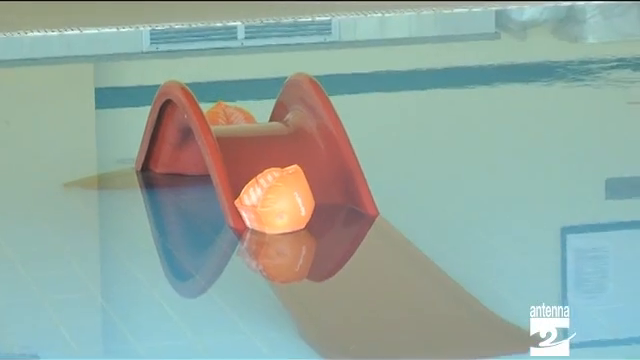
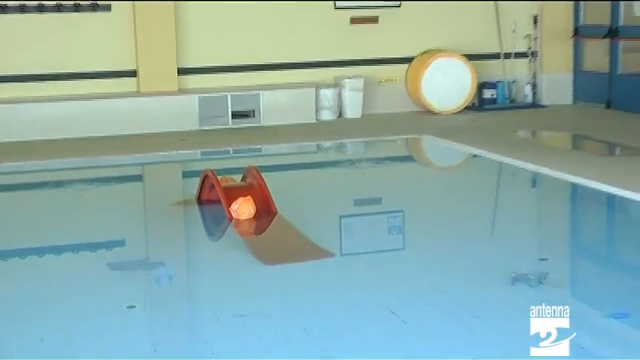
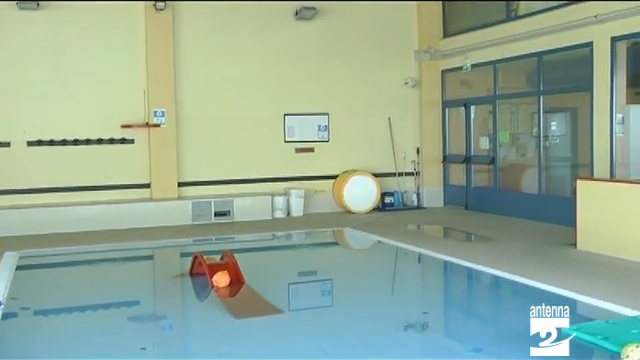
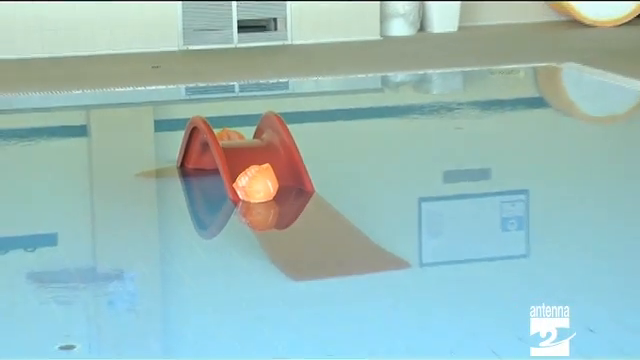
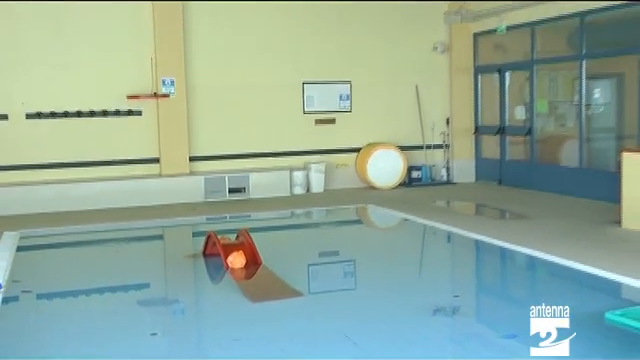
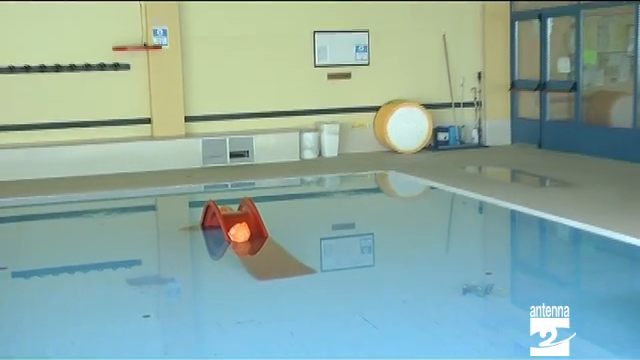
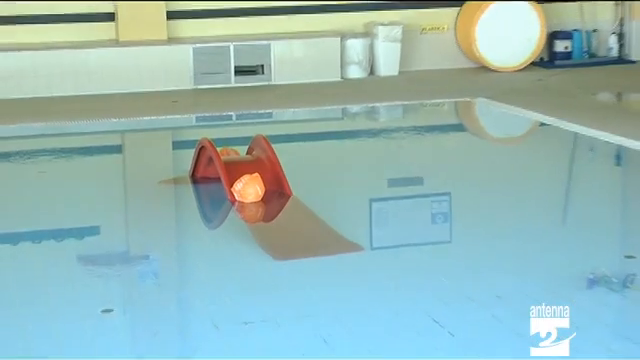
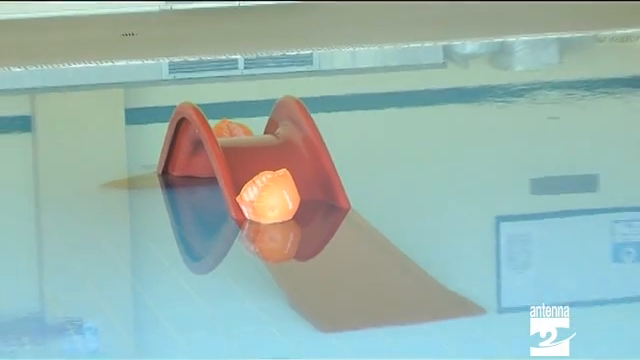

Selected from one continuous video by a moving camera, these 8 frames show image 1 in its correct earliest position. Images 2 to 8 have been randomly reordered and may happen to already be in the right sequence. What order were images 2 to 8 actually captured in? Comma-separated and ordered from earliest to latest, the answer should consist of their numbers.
8, 4, 7, 2, 6, 5, 3
